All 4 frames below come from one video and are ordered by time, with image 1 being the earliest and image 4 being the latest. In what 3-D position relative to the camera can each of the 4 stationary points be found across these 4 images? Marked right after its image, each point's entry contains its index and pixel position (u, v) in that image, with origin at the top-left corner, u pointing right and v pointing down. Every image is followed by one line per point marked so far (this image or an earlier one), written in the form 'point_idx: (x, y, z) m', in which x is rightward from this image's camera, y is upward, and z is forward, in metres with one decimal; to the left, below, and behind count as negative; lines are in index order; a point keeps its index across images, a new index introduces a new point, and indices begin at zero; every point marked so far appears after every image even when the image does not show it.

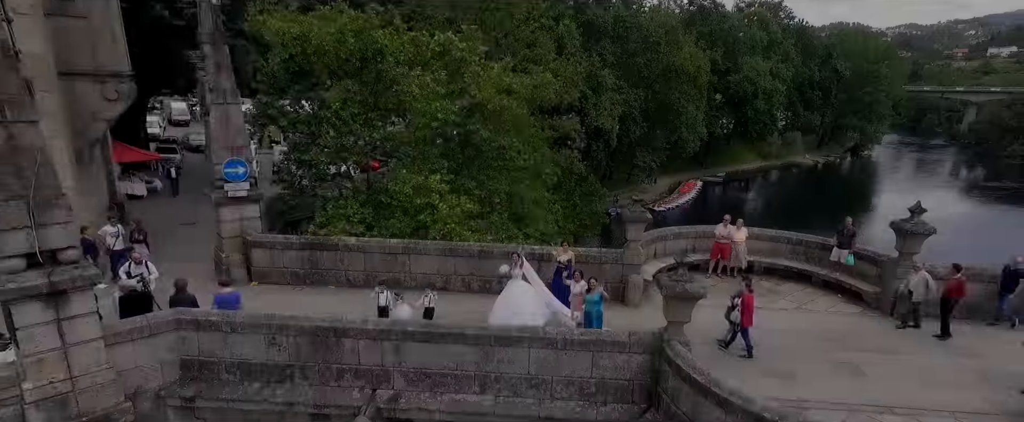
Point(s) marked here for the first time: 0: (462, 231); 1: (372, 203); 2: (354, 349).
0: (-1.1, -0.4, +12.1) m
1: (-3.2, +0.2, +13.0) m
2: (-1.9, -1.7, +6.7) m
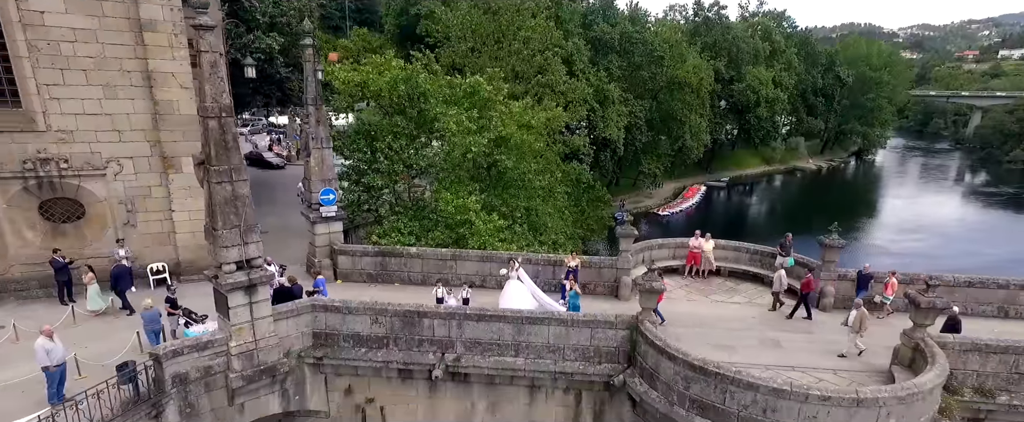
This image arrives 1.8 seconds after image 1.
0: (-0.5, -0.8, +15.4) m
1: (-2.7, -0.2, +16.3) m
2: (-1.5, -2.1, +10.0) m
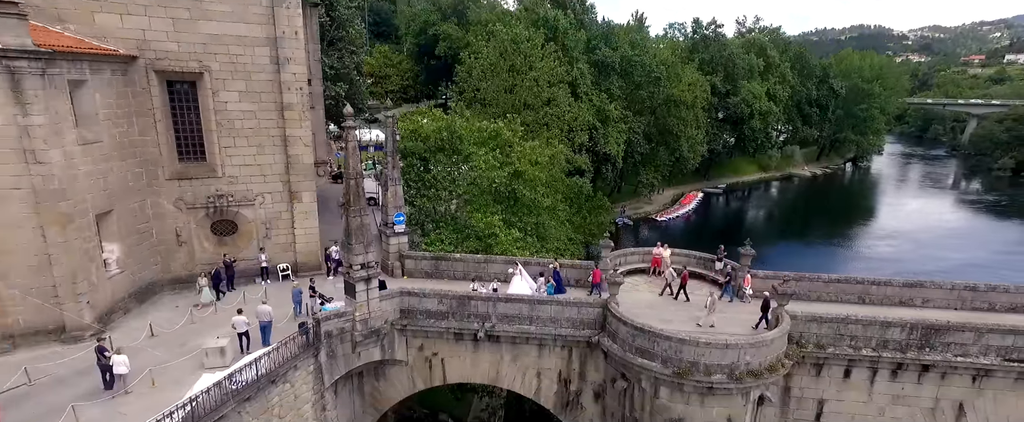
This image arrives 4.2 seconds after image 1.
0: (0.0, -1.4, +21.1) m
1: (-2.2, -0.8, +22.0) m
2: (-1.0, -2.6, +15.7) m
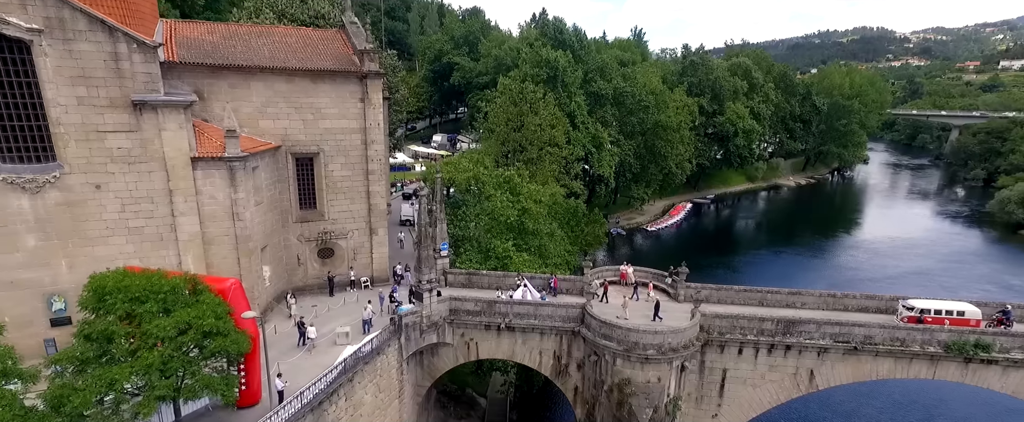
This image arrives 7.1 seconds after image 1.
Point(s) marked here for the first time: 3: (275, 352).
0: (+0.5, -2.8, +29.1) m
1: (-1.7, -2.2, +30.1) m
2: (-0.6, -4.0, +23.8) m
3: (-8.5, -5.0, +20.0) m
